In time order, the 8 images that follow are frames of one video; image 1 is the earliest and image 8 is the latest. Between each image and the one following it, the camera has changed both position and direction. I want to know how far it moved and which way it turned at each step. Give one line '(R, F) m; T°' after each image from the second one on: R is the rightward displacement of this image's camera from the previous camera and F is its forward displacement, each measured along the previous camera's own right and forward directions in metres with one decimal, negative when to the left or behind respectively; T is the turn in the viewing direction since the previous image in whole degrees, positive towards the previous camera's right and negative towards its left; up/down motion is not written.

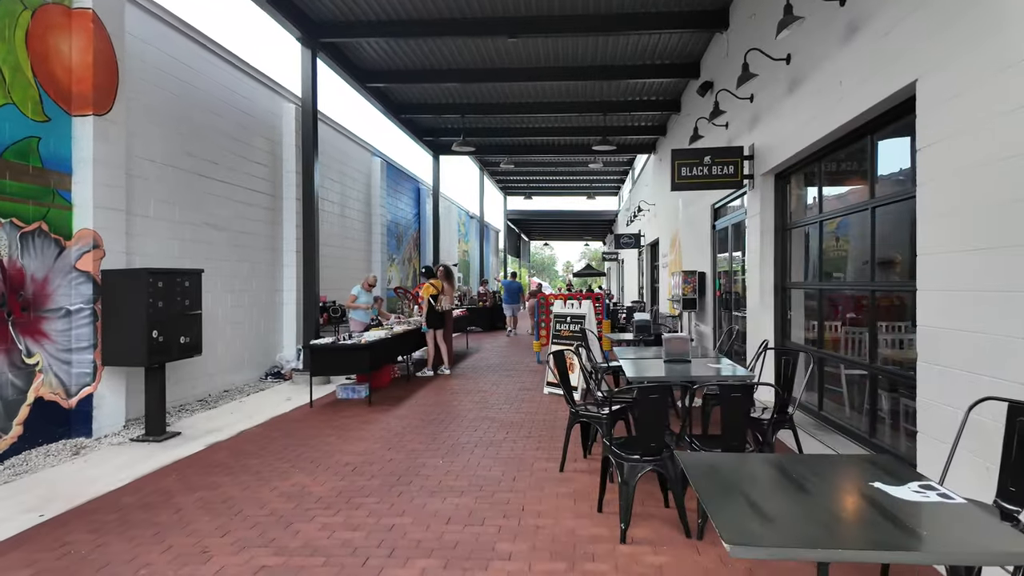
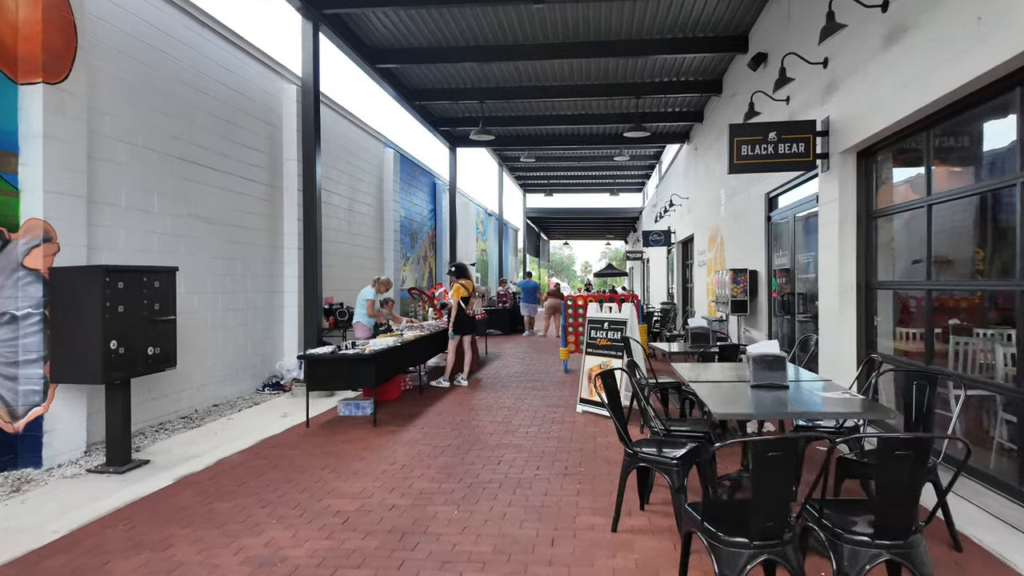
(-0.1, +0.9) m; -2°
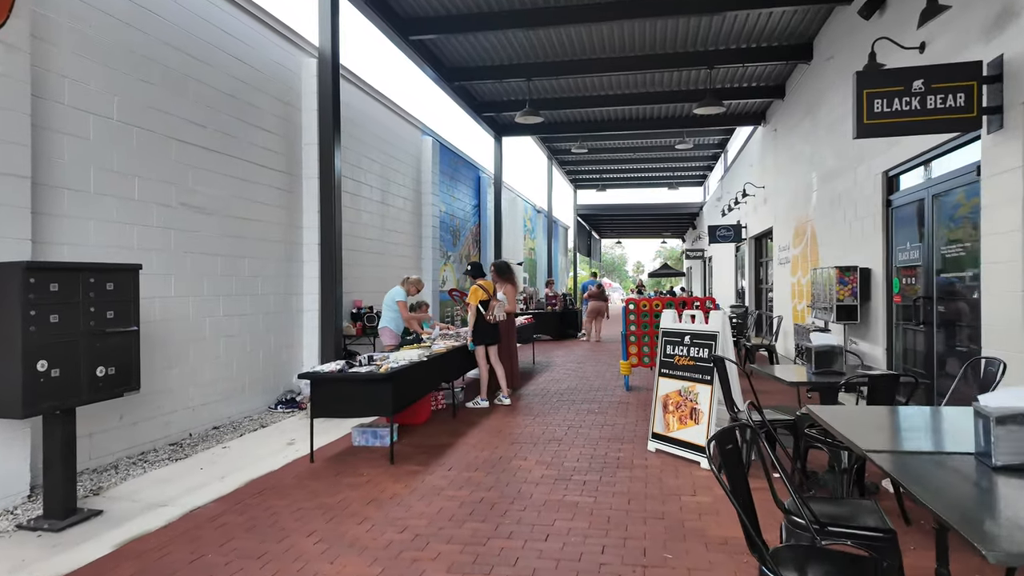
(0.0, +1.2) m; -5°
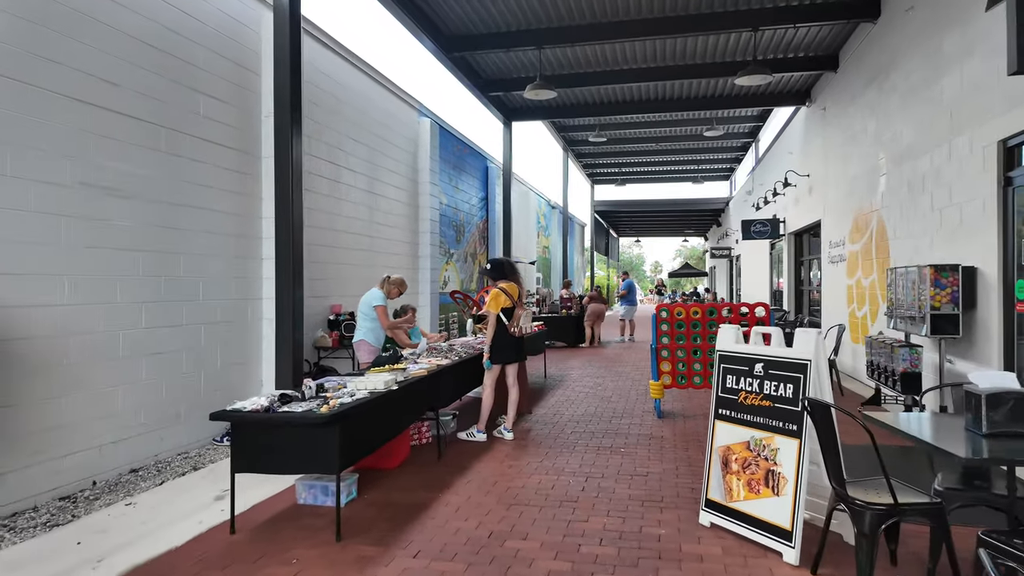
(+0.1, +1.2) m; -2°
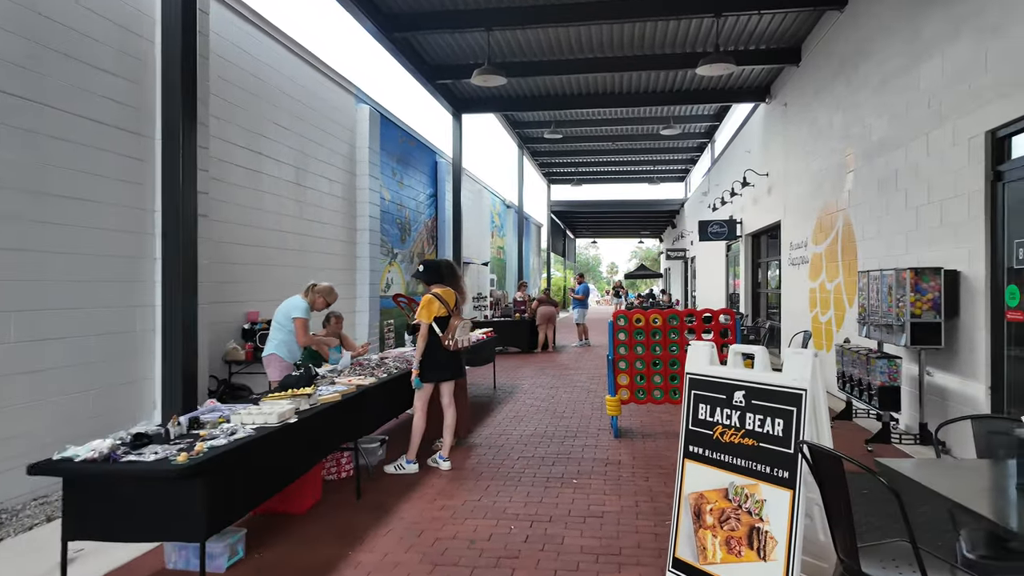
(+0.2, +0.6) m; +4°
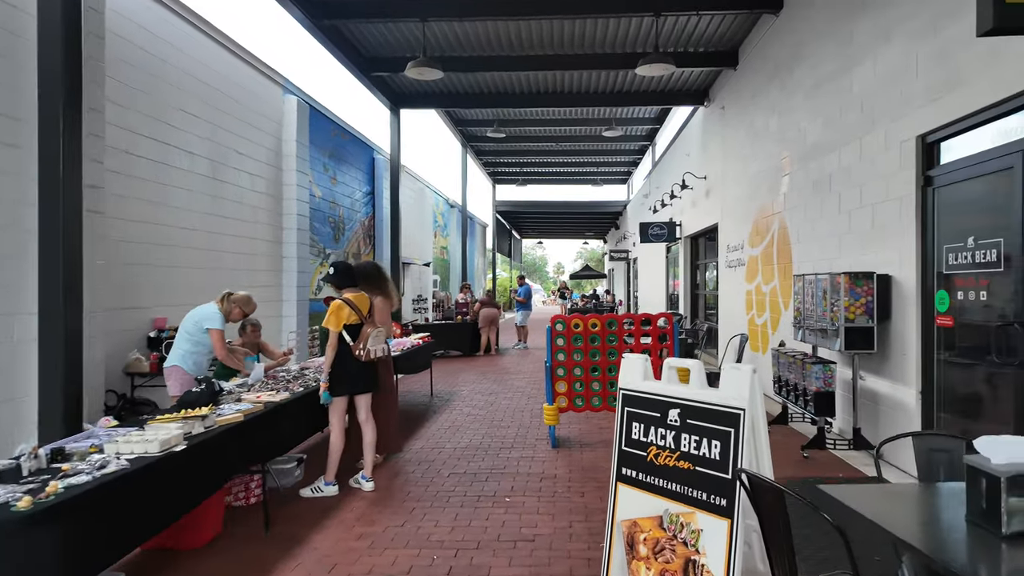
(+0.1, +0.3) m; +5°
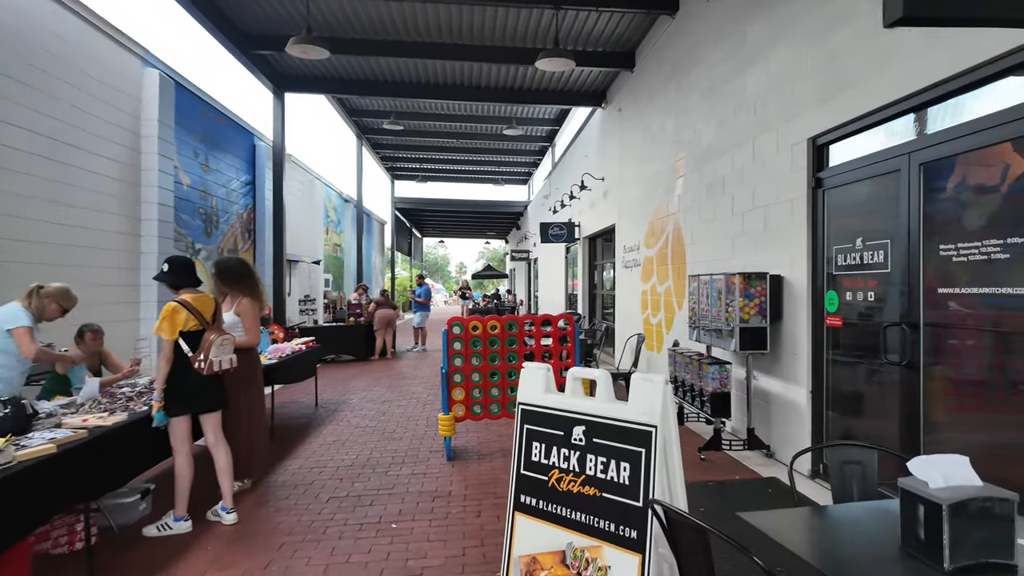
(+0.1, +0.3) m; +10°
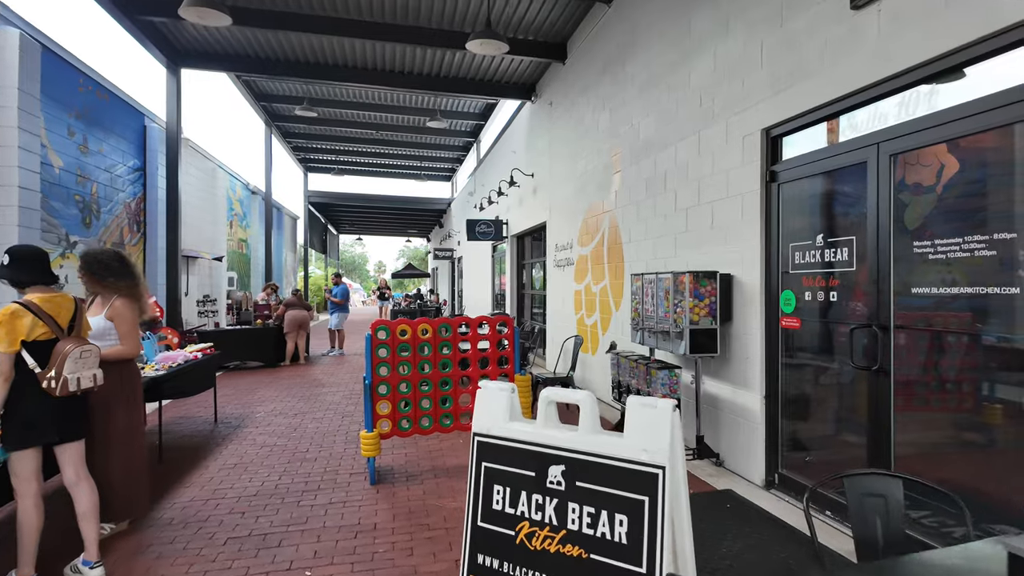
(-0.1, +0.5) m; +8°
